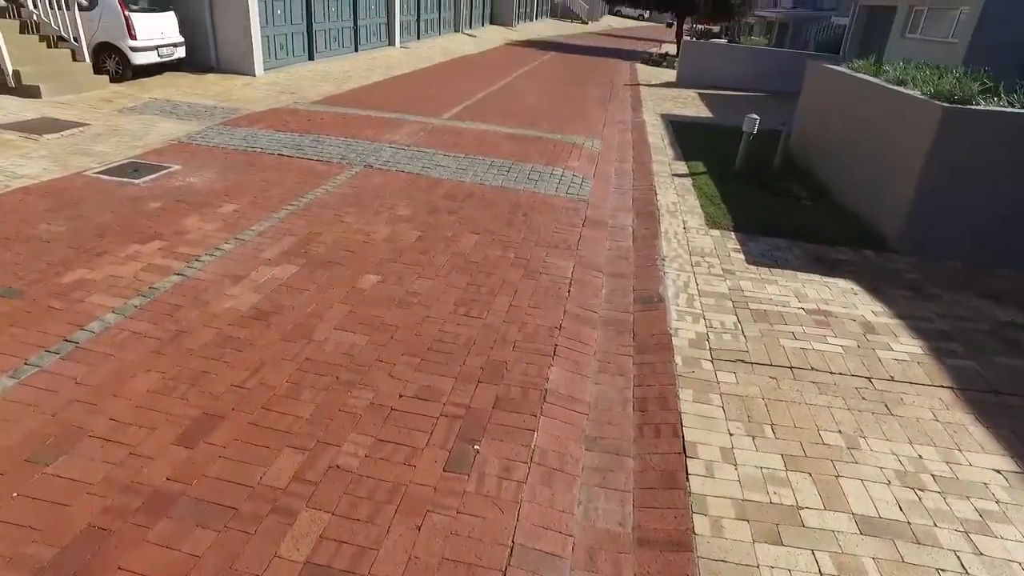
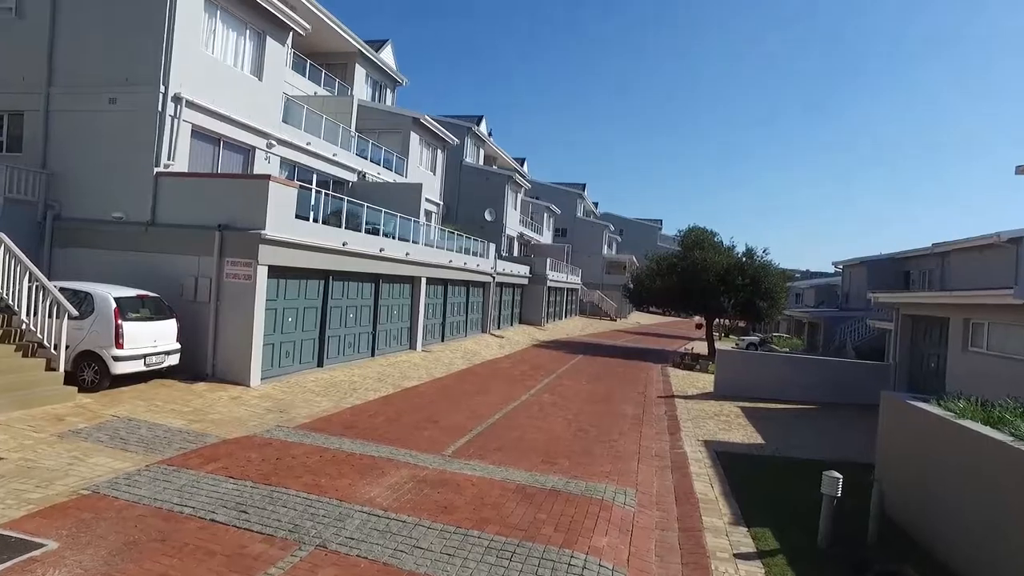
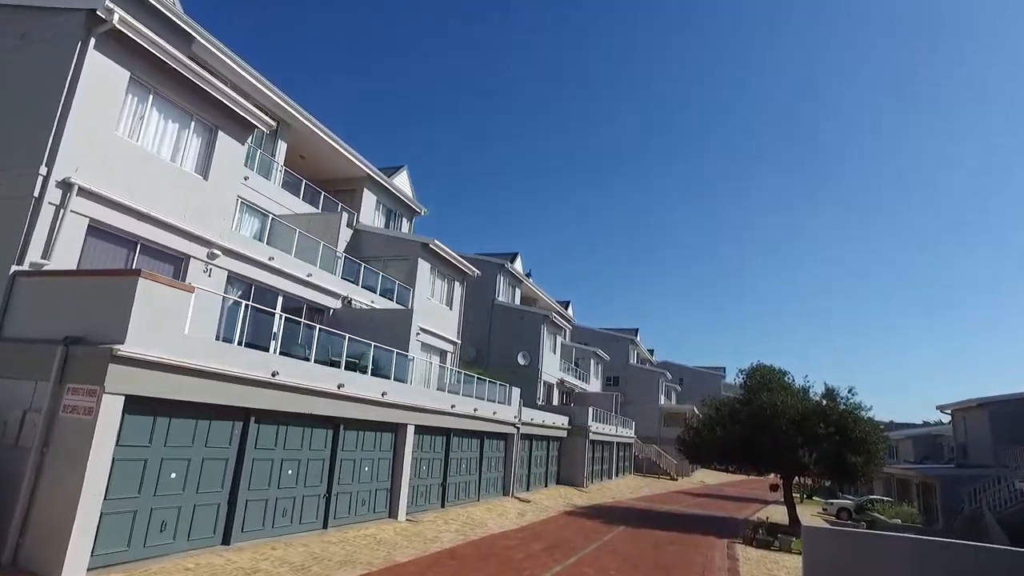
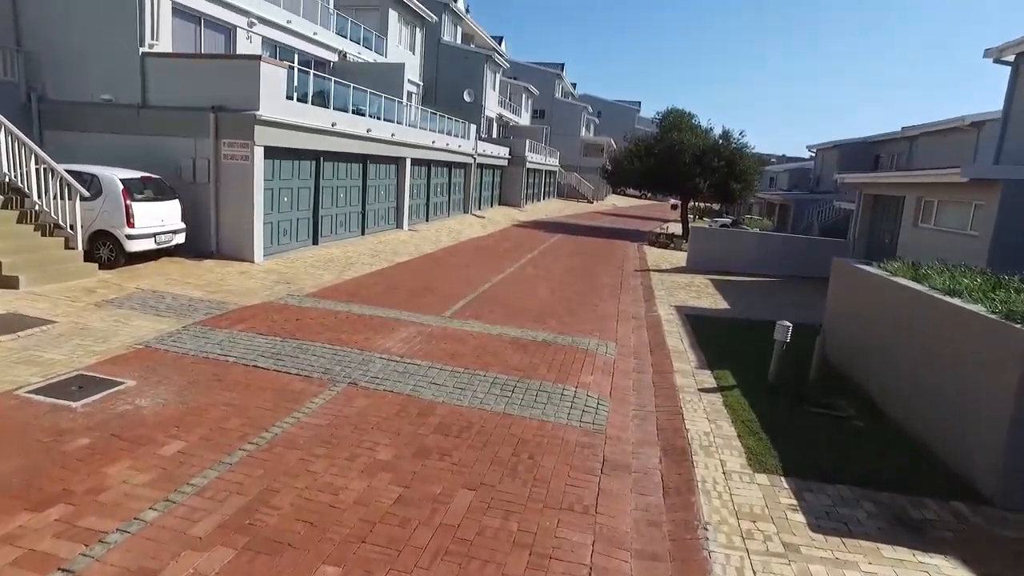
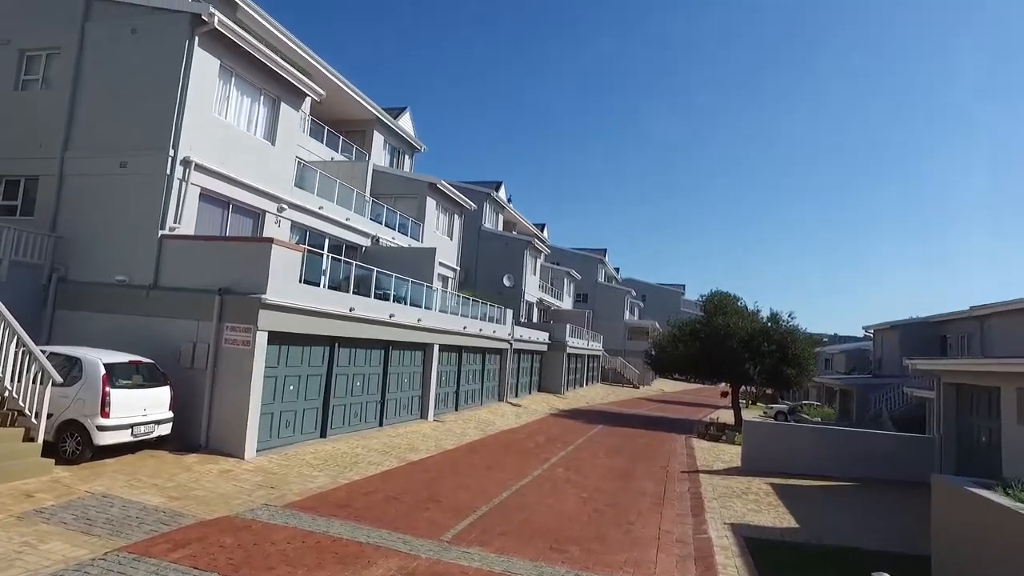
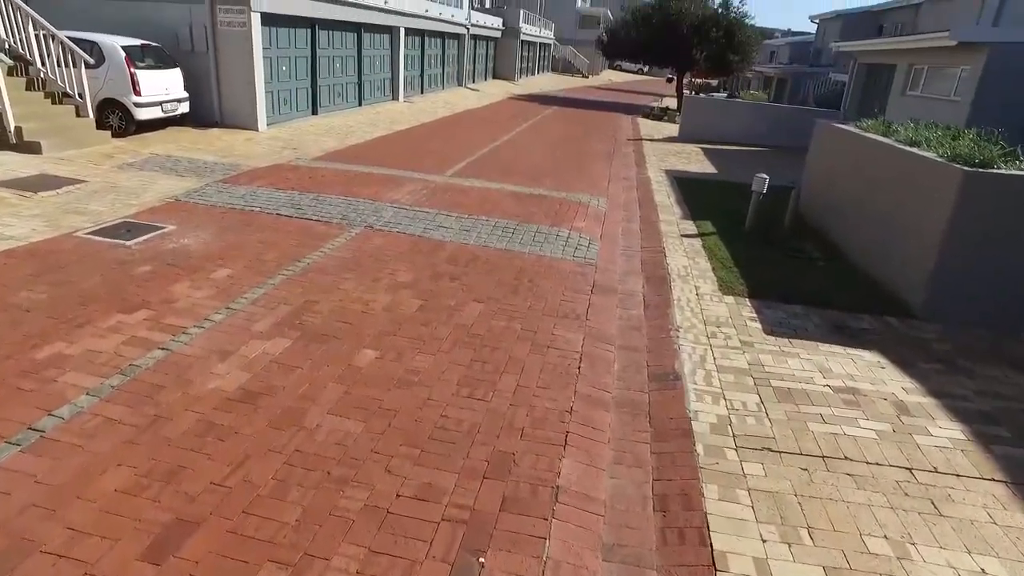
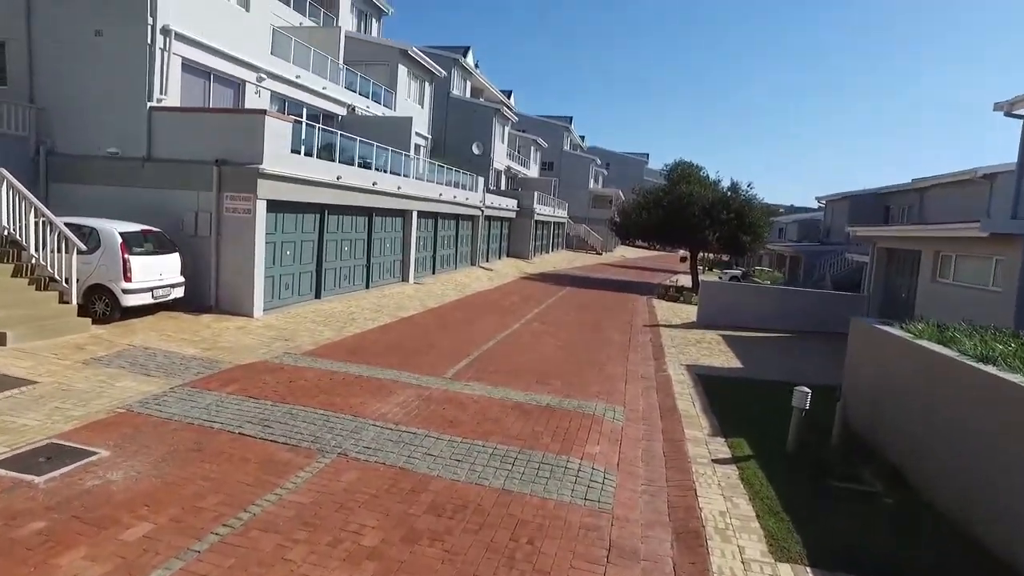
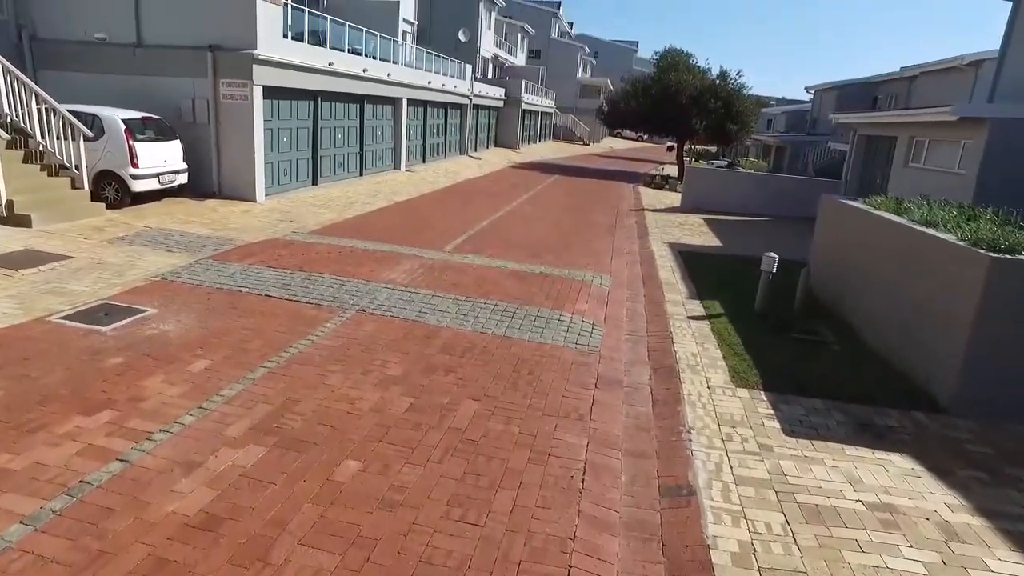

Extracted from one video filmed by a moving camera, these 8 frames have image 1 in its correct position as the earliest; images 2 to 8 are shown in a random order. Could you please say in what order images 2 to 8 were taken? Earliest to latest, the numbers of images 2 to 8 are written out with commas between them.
6, 8, 4, 7, 2, 5, 3
